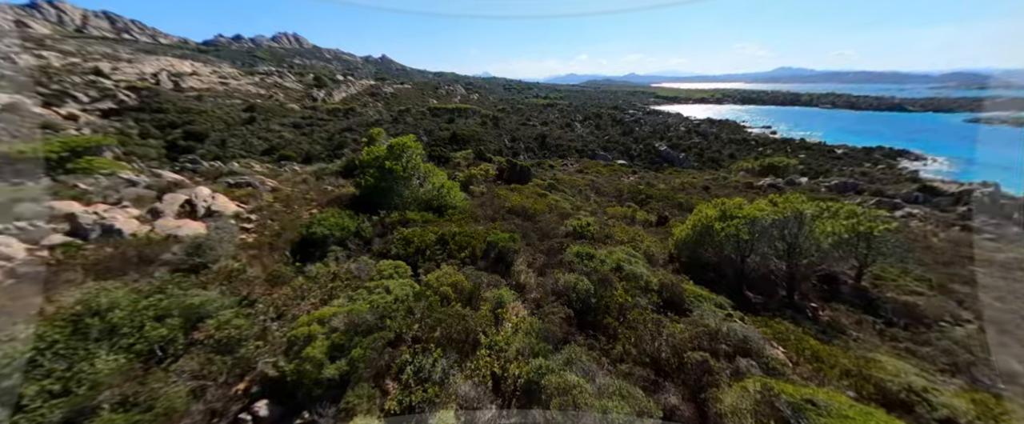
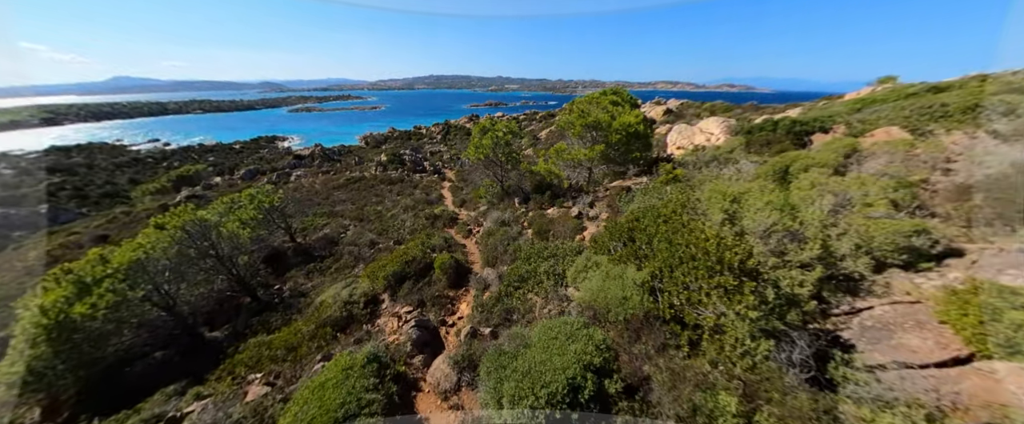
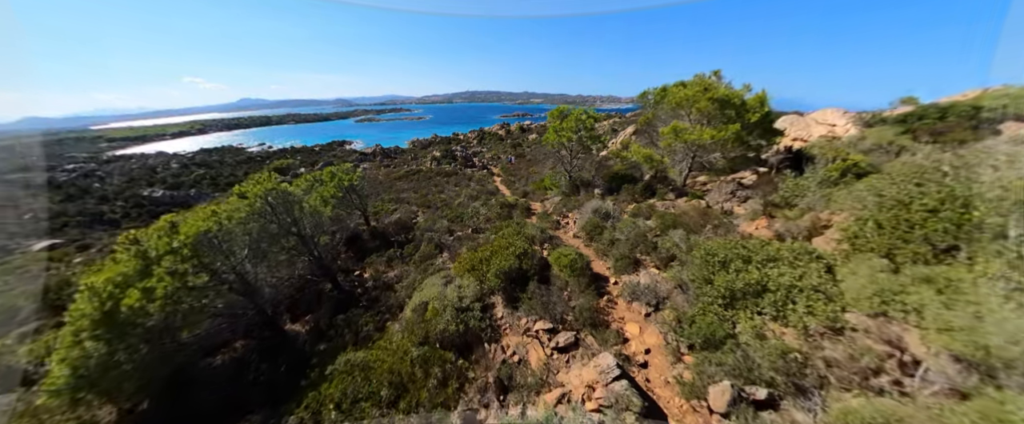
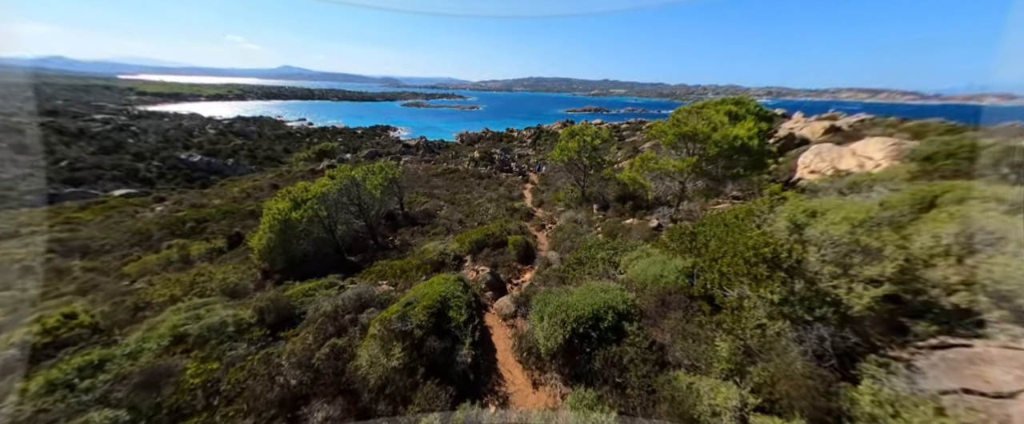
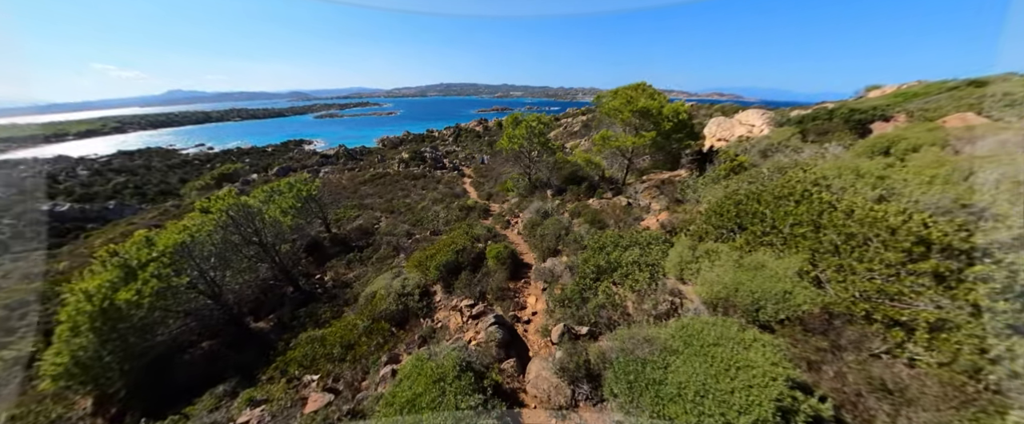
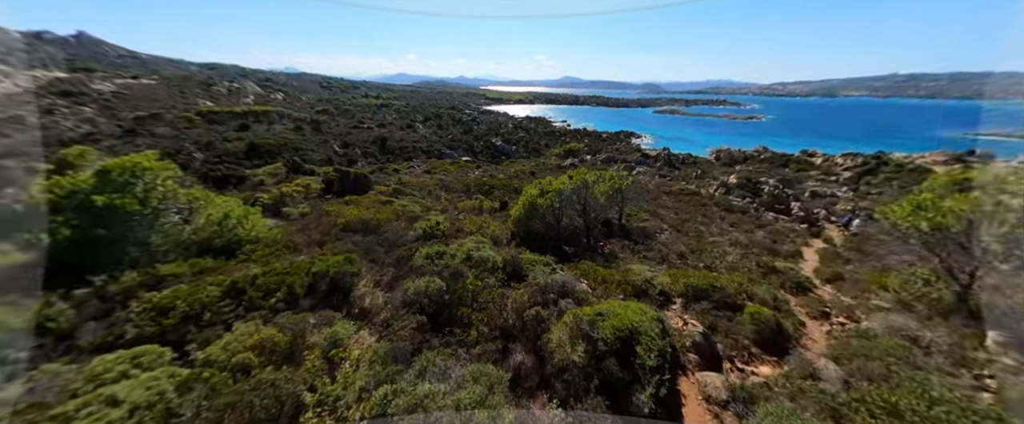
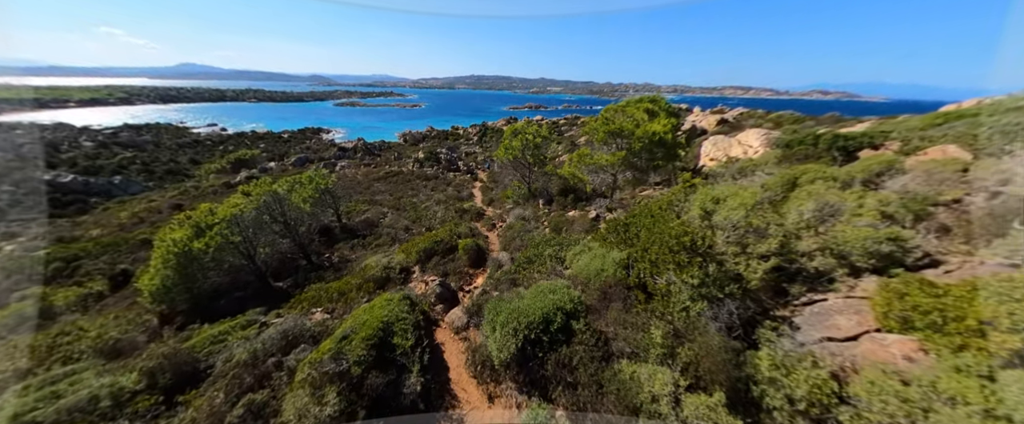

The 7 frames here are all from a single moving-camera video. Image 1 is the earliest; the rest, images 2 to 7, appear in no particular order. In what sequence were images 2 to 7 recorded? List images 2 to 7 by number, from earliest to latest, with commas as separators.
6, 4, 7, 2, 5, 3
